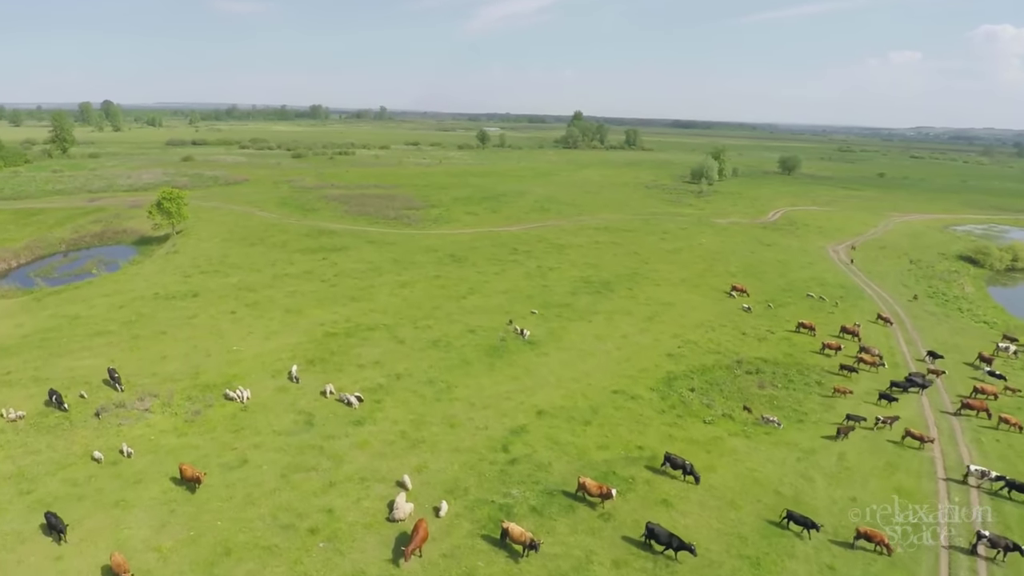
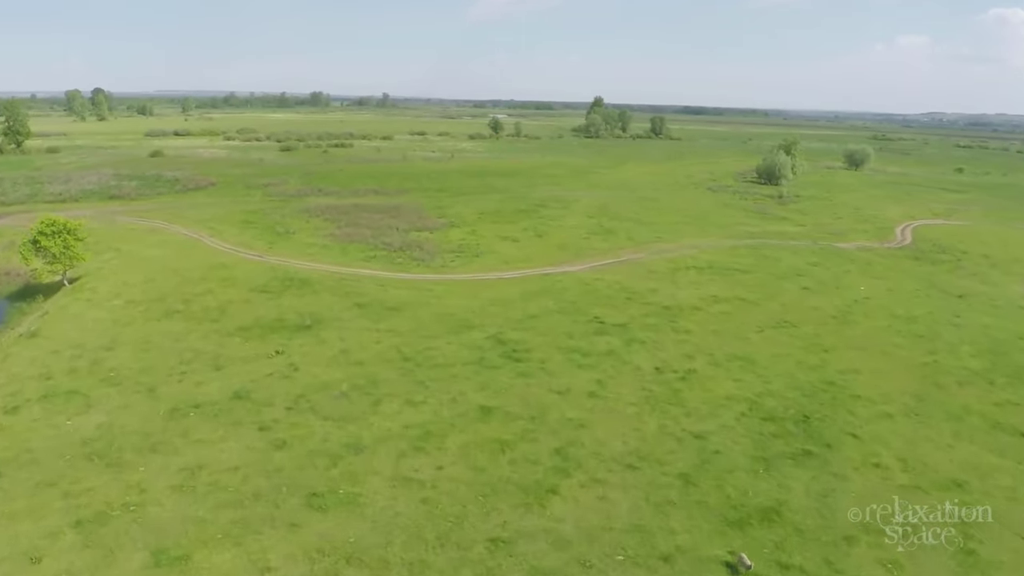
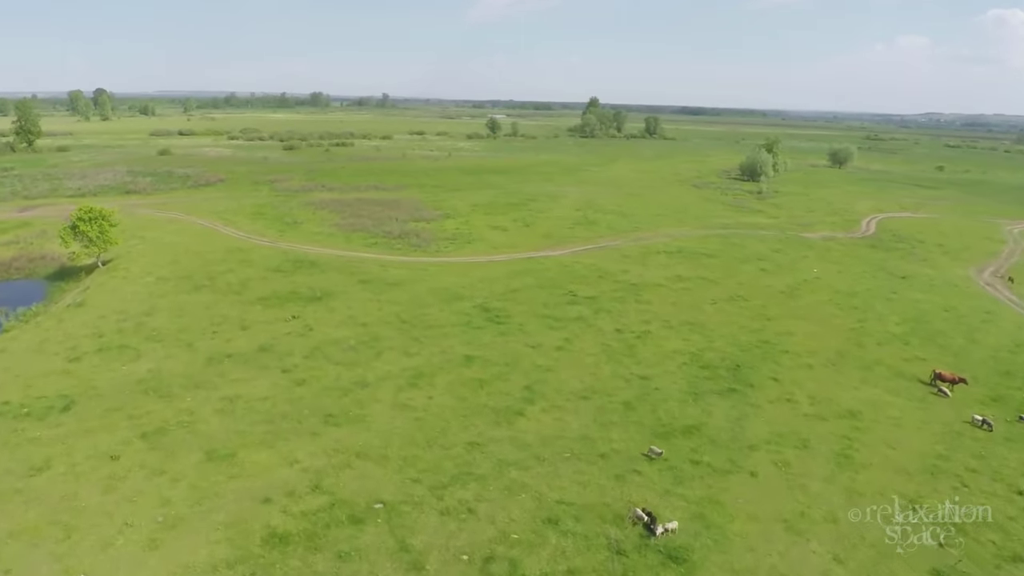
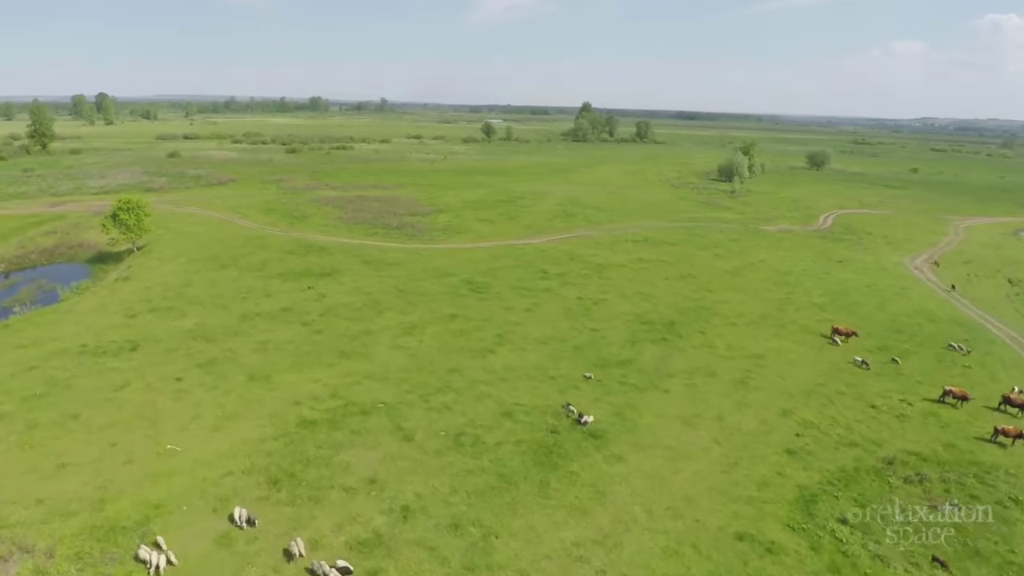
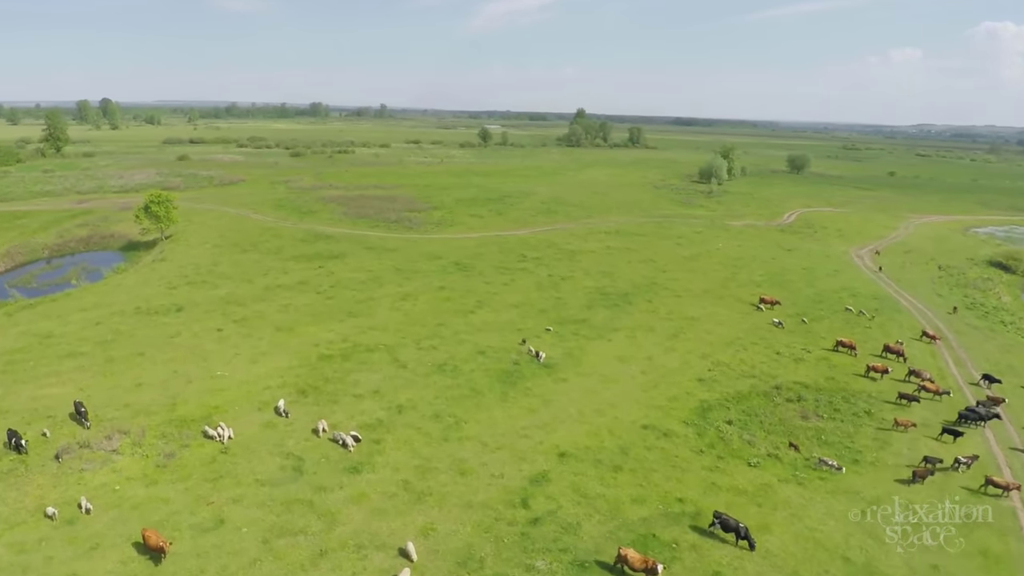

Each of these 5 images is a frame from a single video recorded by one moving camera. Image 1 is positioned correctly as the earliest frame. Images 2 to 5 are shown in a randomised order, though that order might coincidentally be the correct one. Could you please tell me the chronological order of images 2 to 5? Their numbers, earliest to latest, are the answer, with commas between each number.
5, 4, 3, 2
